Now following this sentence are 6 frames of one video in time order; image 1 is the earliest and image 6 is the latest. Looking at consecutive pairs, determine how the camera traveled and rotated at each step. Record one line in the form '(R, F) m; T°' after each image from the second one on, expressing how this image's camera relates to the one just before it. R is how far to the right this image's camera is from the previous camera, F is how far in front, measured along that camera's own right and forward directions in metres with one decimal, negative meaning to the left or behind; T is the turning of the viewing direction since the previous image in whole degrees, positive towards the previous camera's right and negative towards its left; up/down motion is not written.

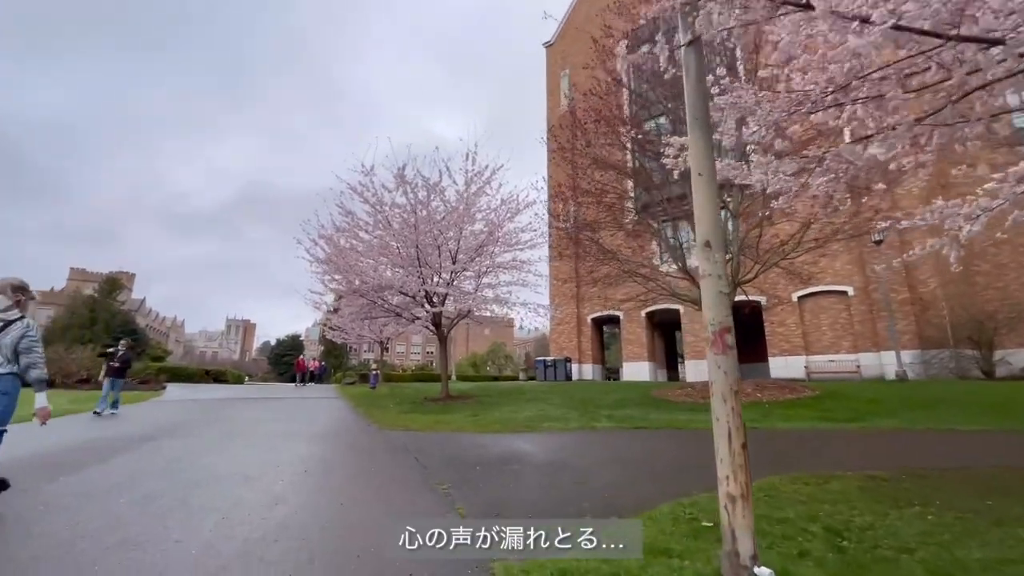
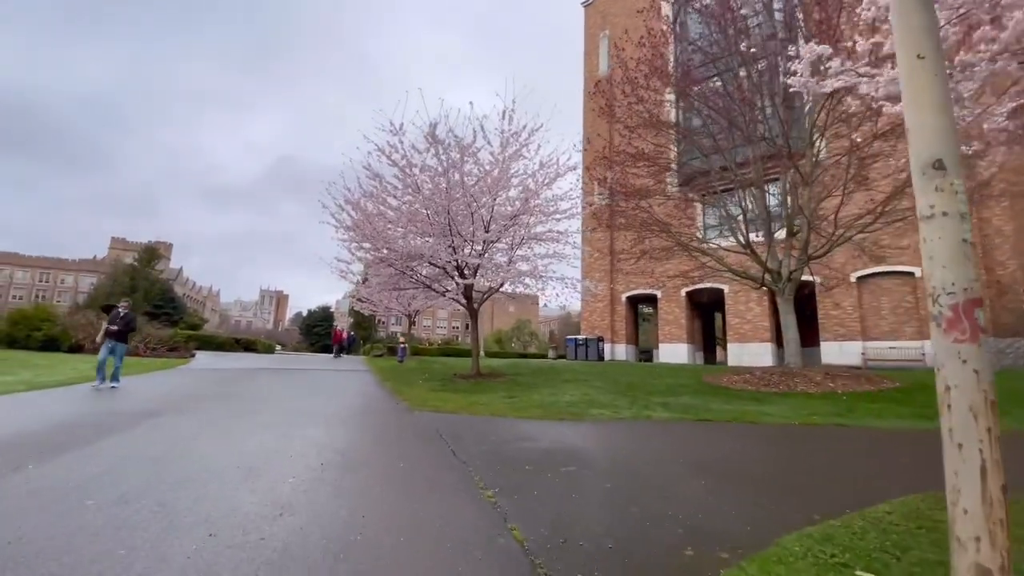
(-0.4, +1.2) m; -3°
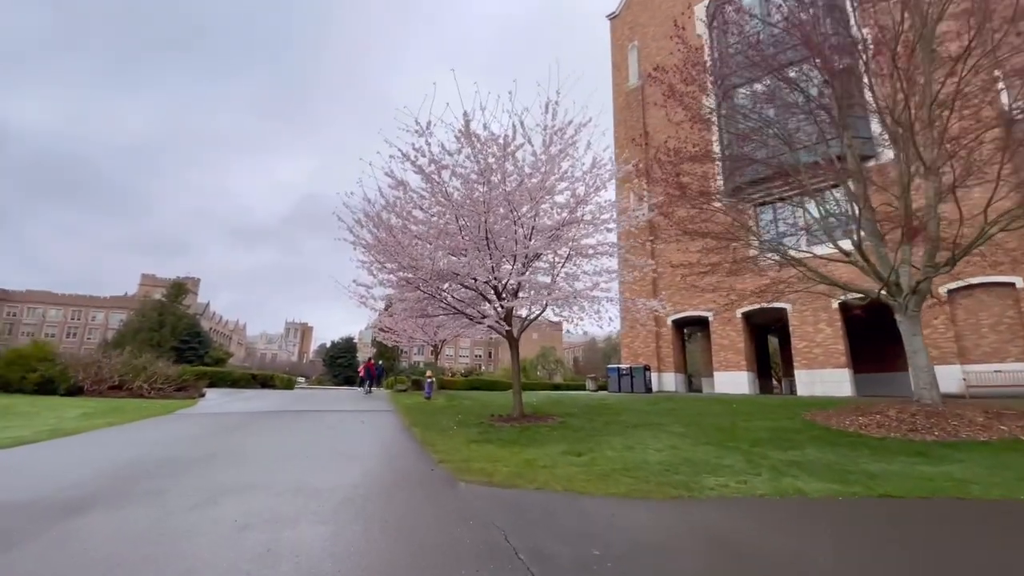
(-0.7, +2.3) m; -2°
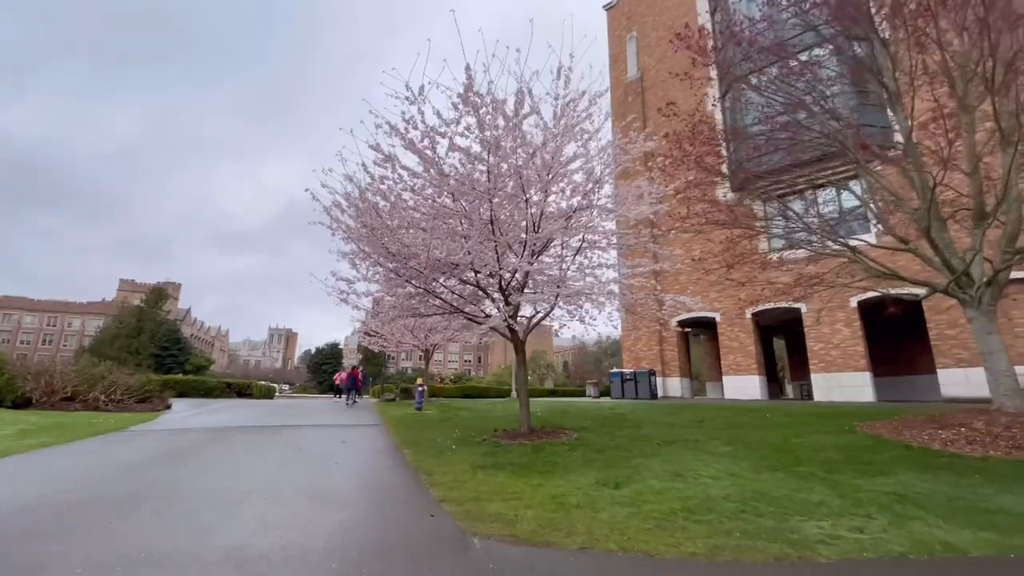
(-0.4, +1.7) m; +1°
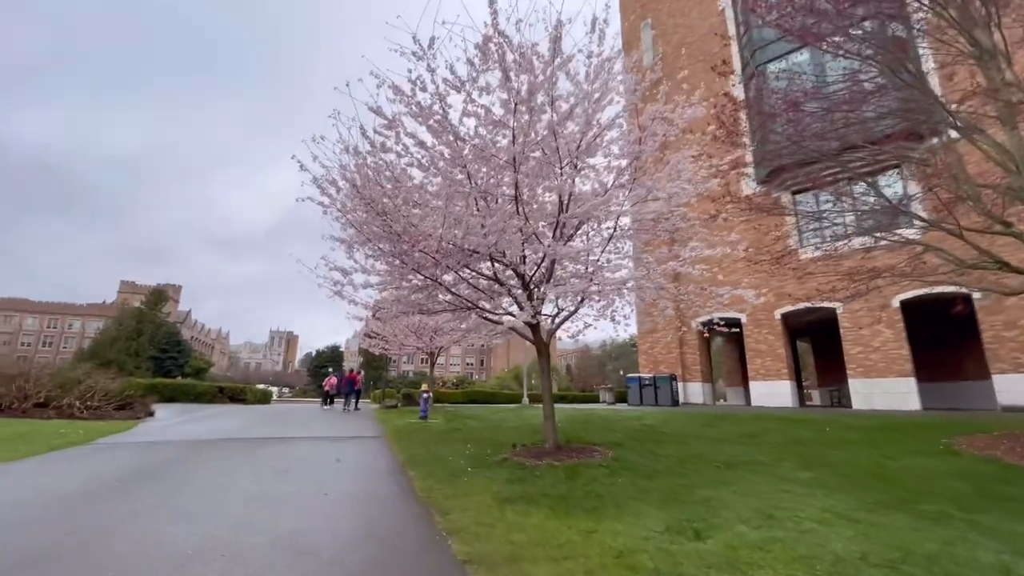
(-0.4, +1.6) m; 0°
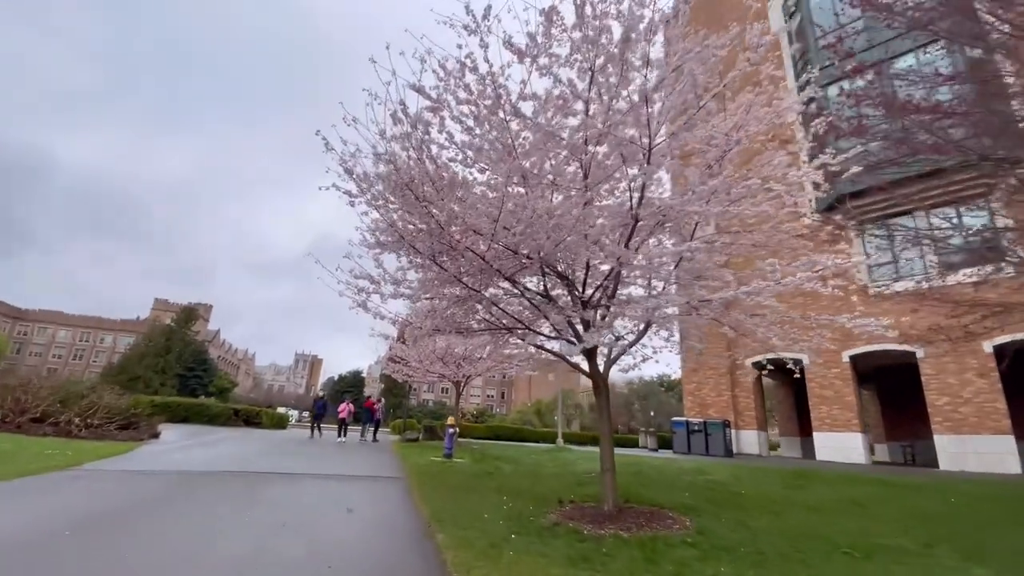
(-0.5, +1.6) m; -3°
